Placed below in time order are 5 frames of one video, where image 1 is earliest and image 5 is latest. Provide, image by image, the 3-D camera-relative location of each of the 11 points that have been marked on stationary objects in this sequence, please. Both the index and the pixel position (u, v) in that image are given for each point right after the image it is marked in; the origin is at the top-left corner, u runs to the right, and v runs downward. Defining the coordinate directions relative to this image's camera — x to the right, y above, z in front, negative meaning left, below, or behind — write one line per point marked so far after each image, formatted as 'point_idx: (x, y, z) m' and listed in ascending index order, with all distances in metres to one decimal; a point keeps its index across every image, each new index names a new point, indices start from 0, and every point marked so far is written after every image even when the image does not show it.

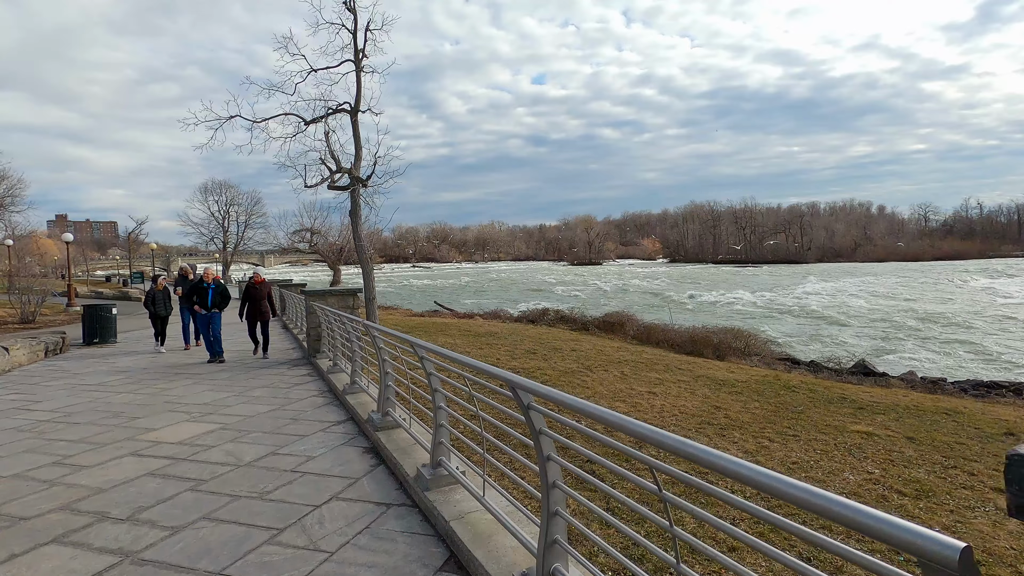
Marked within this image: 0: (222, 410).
0: (-3.1, -1.3, +5.8) m
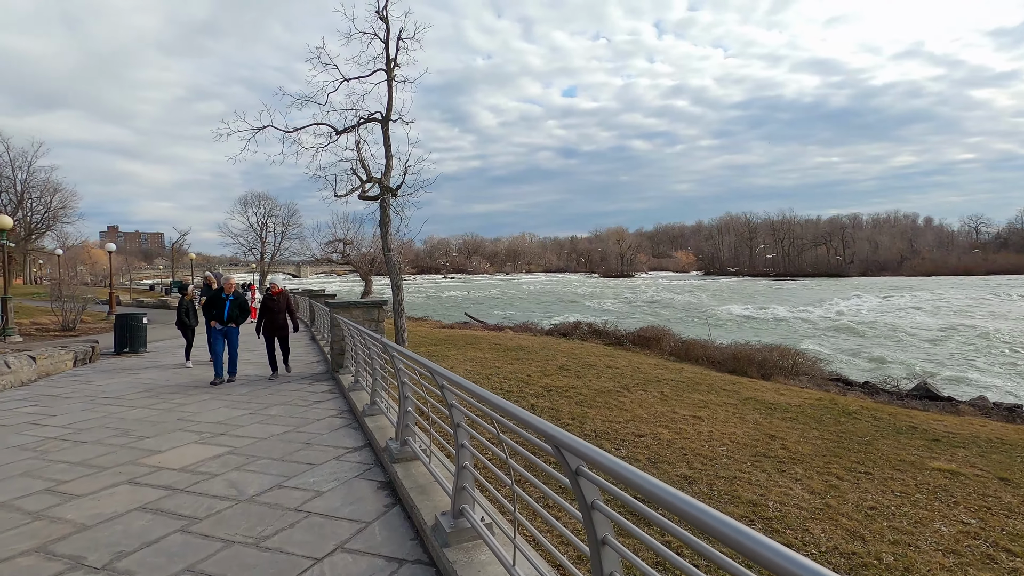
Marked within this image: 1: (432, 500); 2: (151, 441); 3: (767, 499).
0: (-2.8, -1.4, +5.4) m
1: (-0.5, -1.3, +3.4) m
2: (-3.5, -1.5, +5.1) m
3: (+2.3, -1.9, +4.8) m
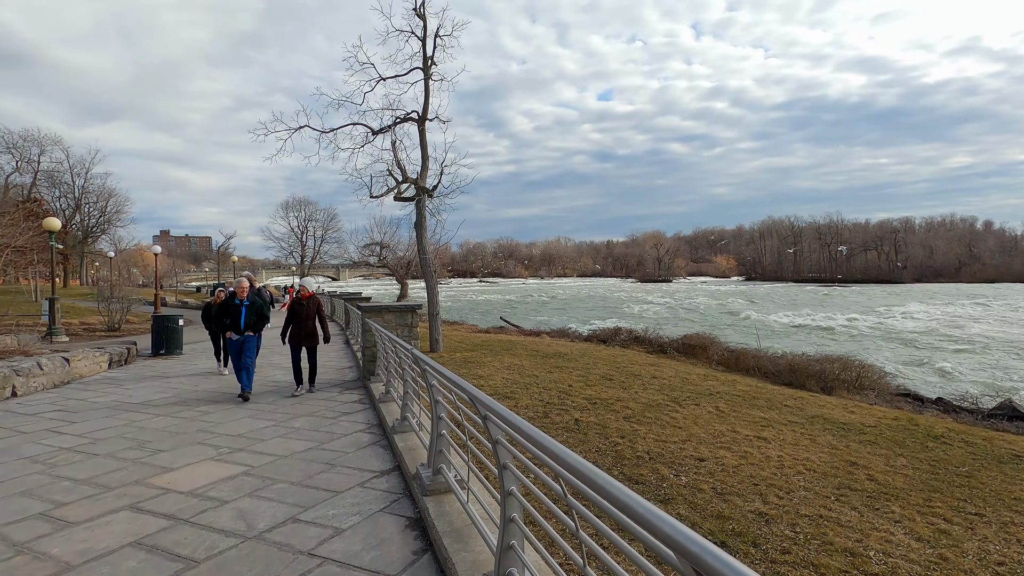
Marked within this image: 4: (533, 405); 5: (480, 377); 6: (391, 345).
0: (-2.4, -1.5, +5.0) m
1: (-0.2, -1.4, +2.8) m
2: (-3.1, -1.5, +4.7) m
3: (+2.7, -2.0, +4.0) m
4: (+0.3, -1.9, +8.6) m
5: (-0.7, -1.8, +11.1) m
6: (-1.4, -0.7, +6.2) m
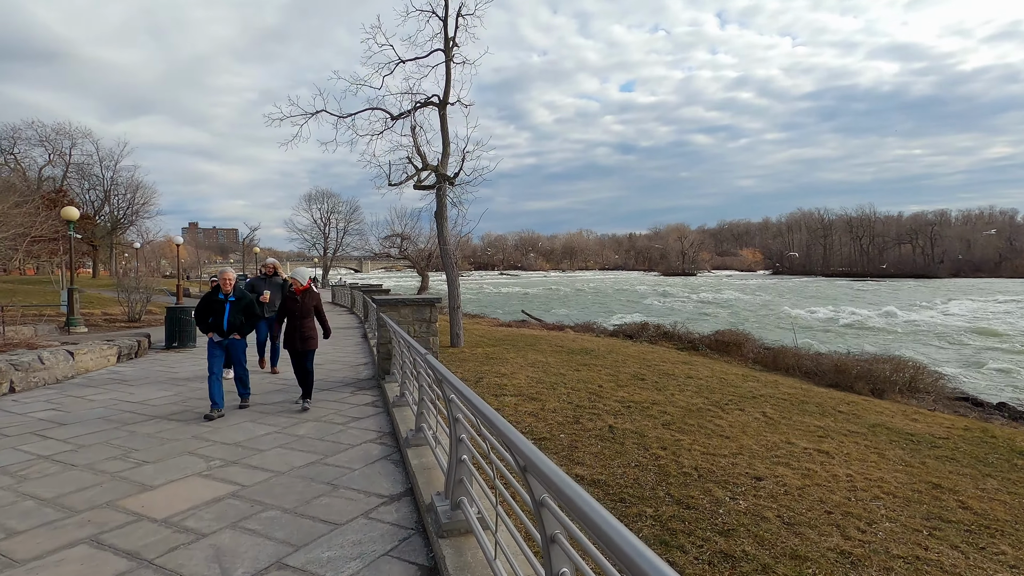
0: (-2.1, -1.4, +4.4) m
1: (-0.1, -1.3, +2.1) m
2: (-2.8, -1.4, +4.2) m
3: (+2.9, -1.9, +3.2) m
4: (+0.7, -1.8, +7.9) m
5: (-0.2, -1.7, +10.4) m
6: (-1.1, -0.6, +5.6) m
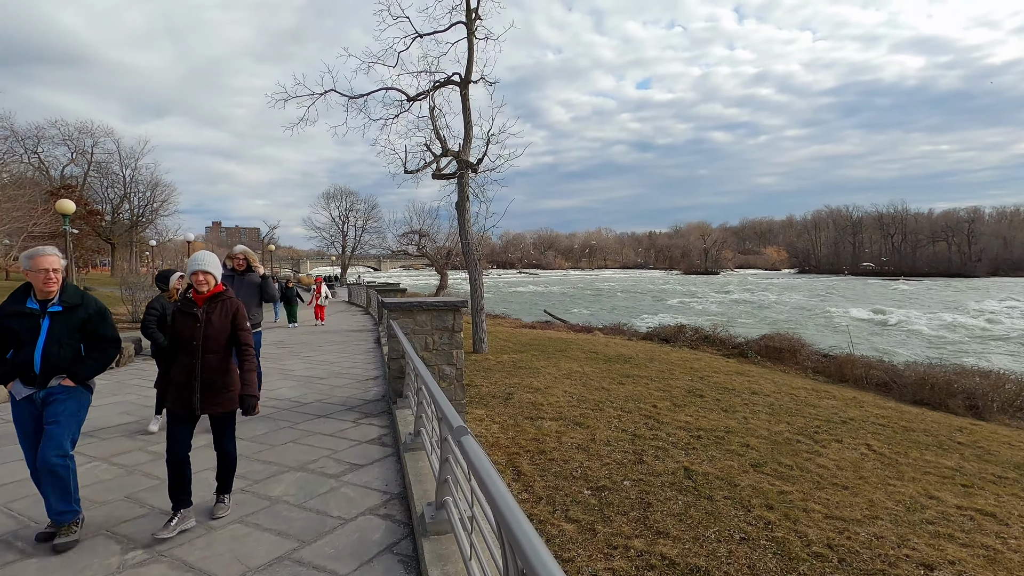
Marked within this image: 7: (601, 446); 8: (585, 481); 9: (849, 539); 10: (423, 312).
0: (-1.8, -1.4, +2.9) m
1: (+0.3, -1.3, +0.6) m
2: (-2.4, -1.4, +2.7) m
3: (+3.2, -1.9, +1.6) m
4: (+1.2, -1.8, +6.3) m
5: (+0.4, -1.7, +8.9) m
6: (-0.7, -0.6, +4.1) m
7: (+1.0, -1.8, +6.0) m
8: (+0.7, -1.8, +5.0) m
9: (+2.5, -1.8, +4.0) m
10: (-1.0, -0.3, +6.0) m
